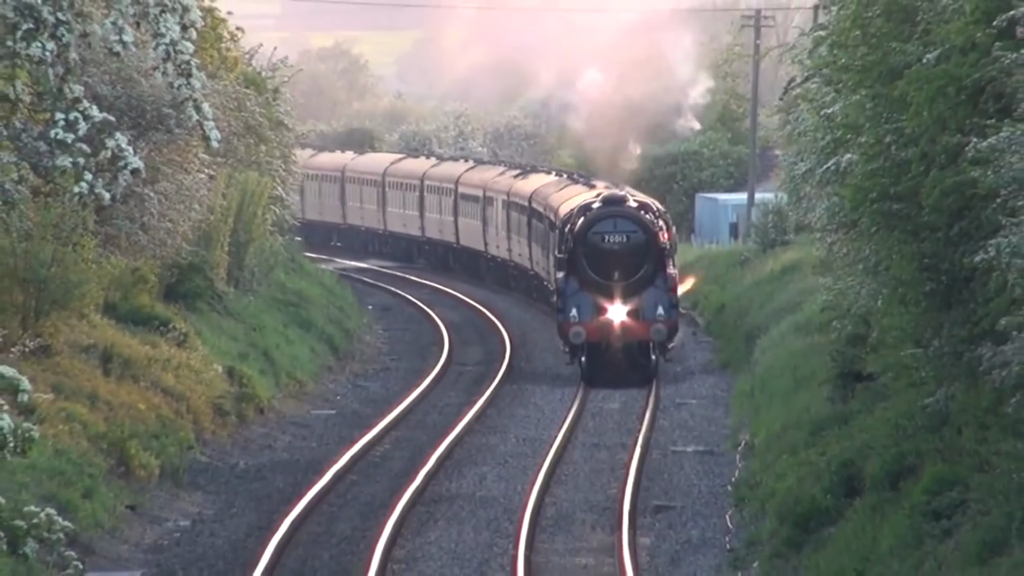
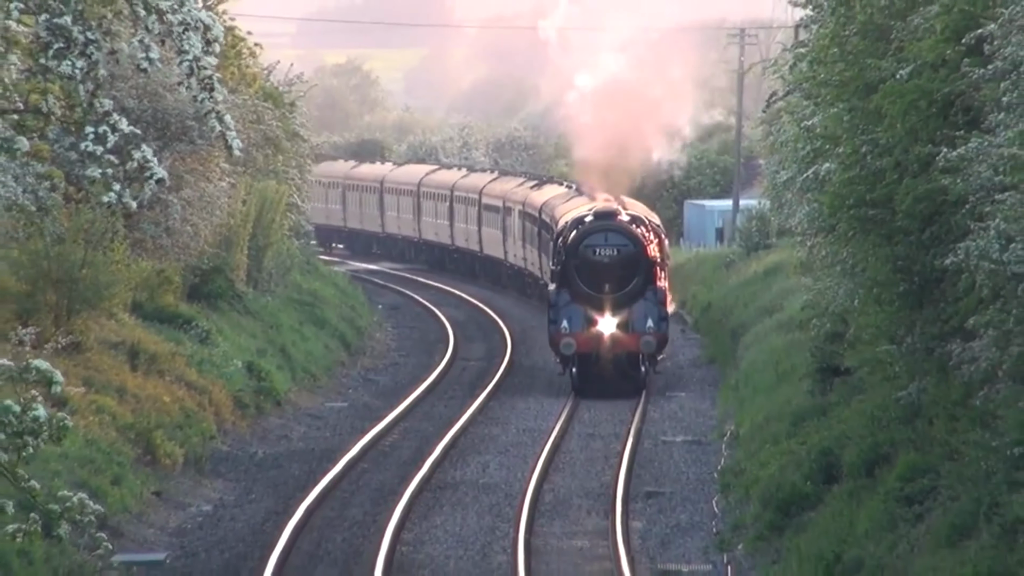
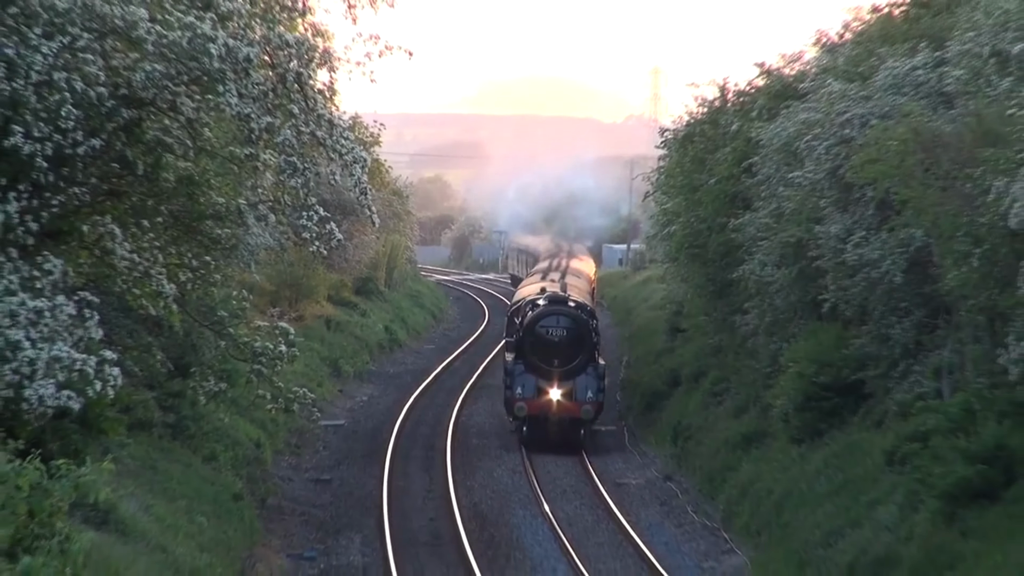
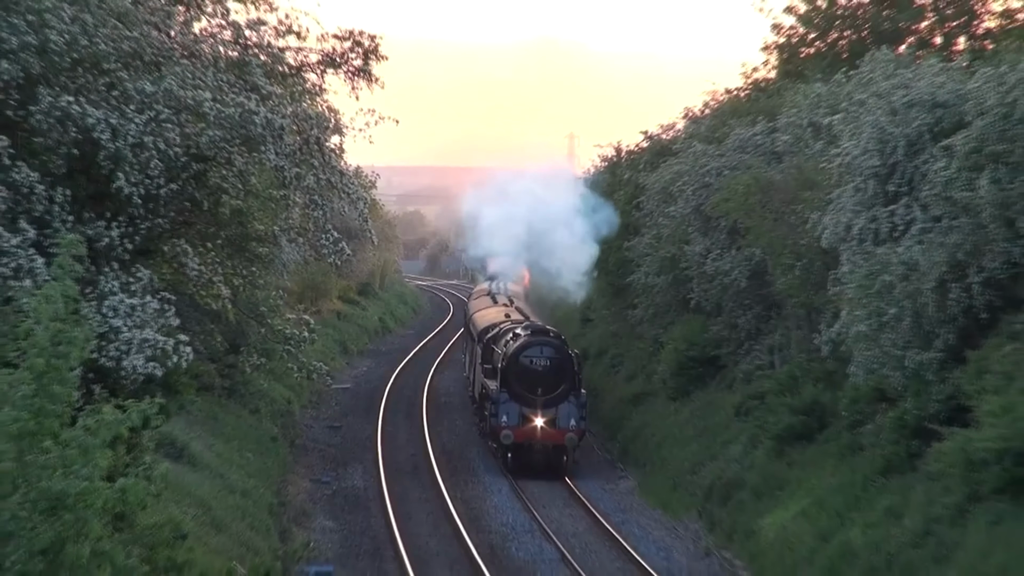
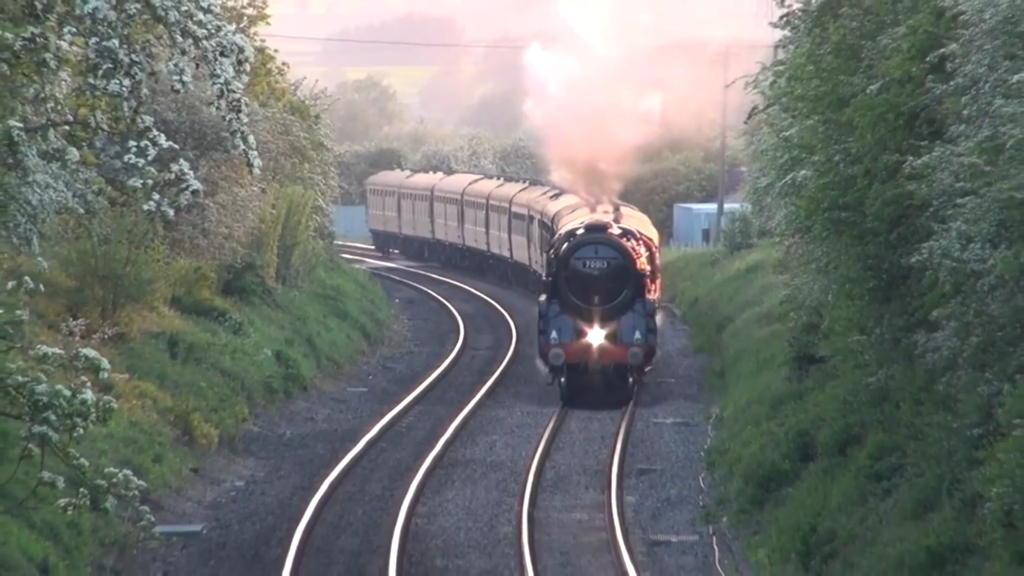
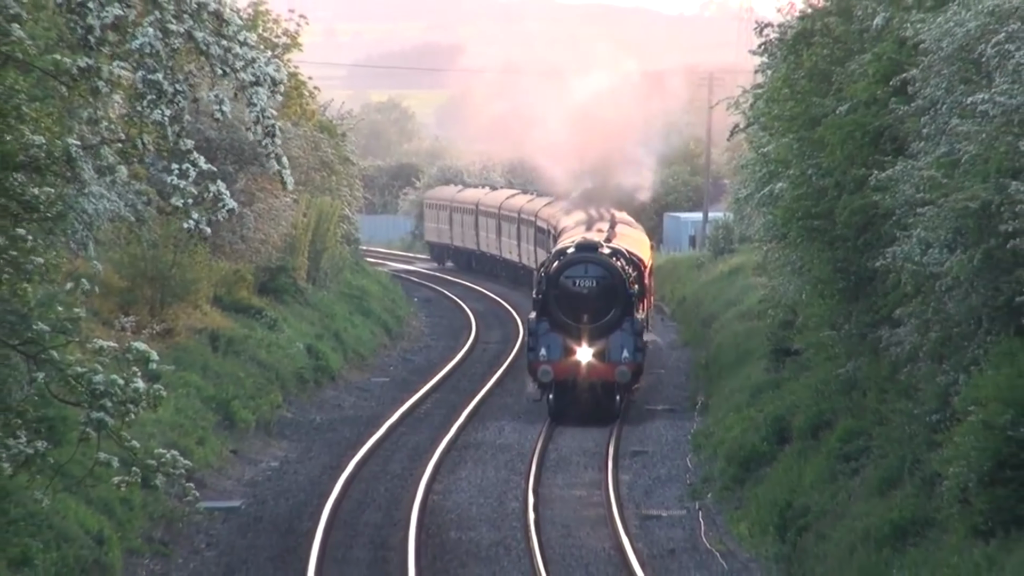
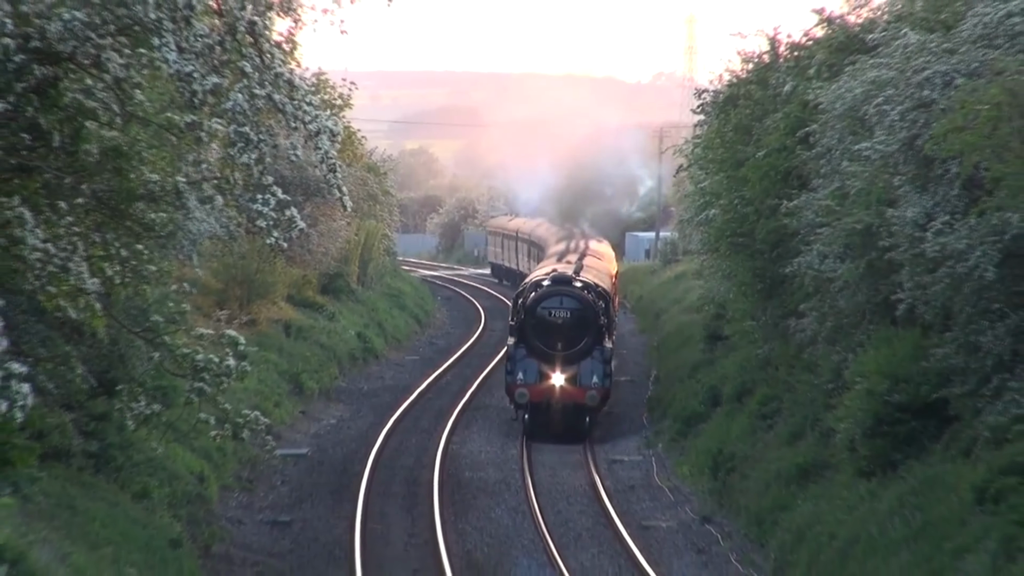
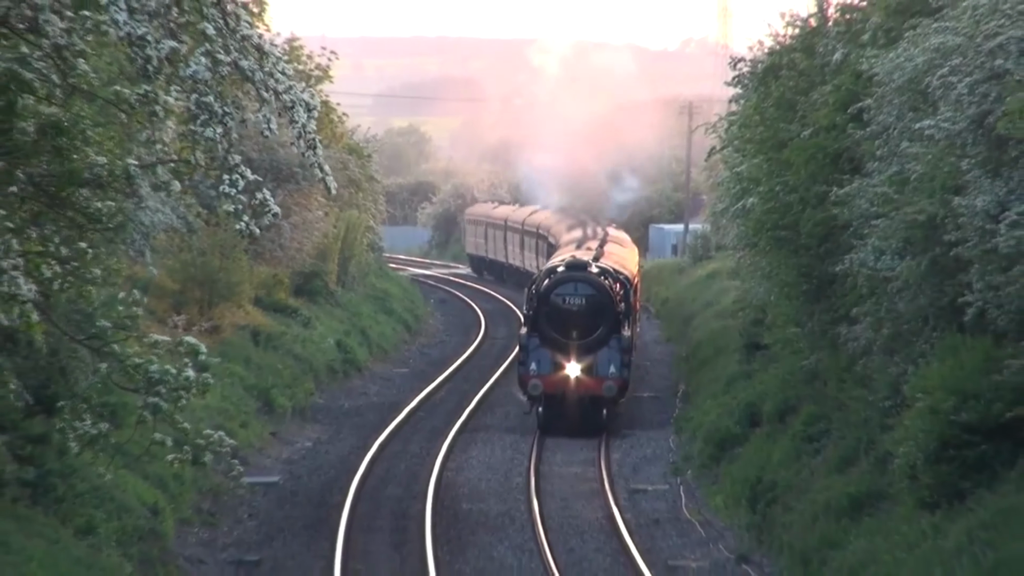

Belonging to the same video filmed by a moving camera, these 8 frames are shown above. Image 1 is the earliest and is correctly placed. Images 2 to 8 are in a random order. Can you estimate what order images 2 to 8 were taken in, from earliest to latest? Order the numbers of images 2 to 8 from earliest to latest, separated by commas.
2, 5, 6, 8, 7, 3, 4
